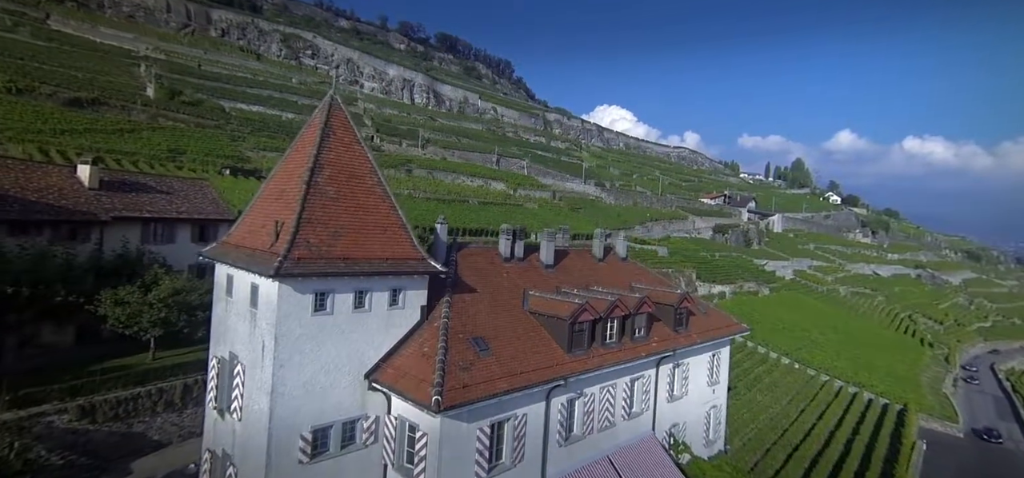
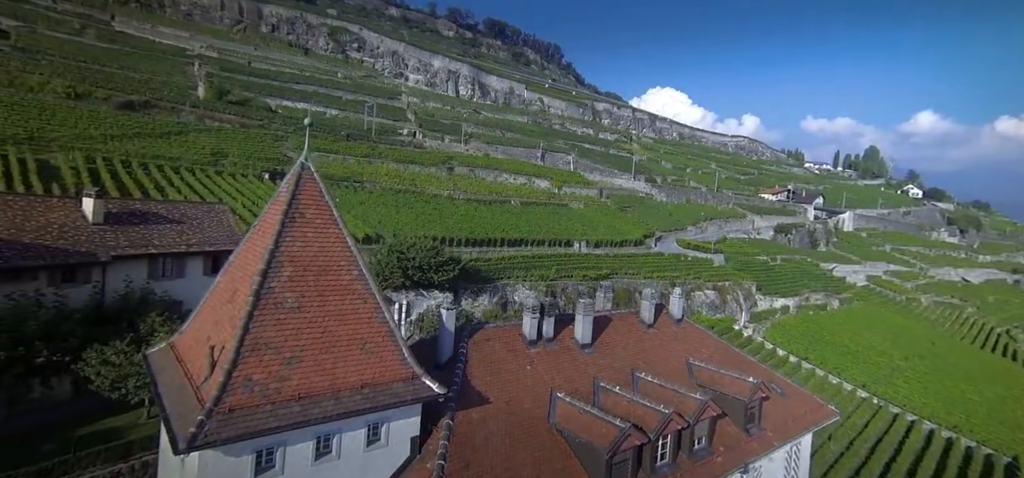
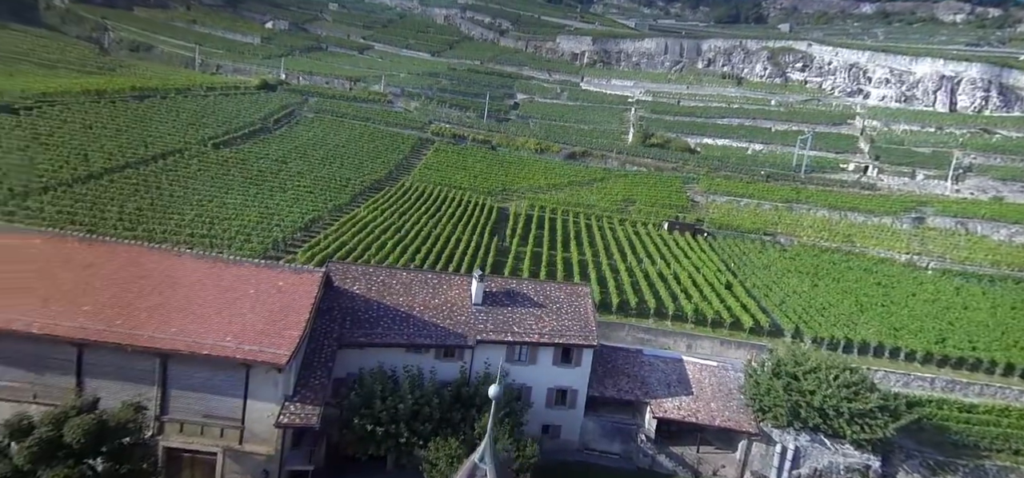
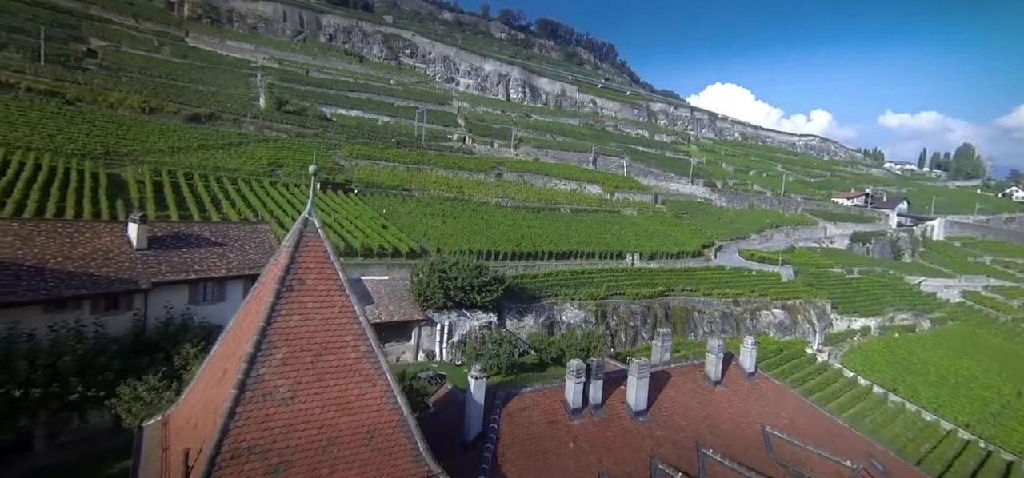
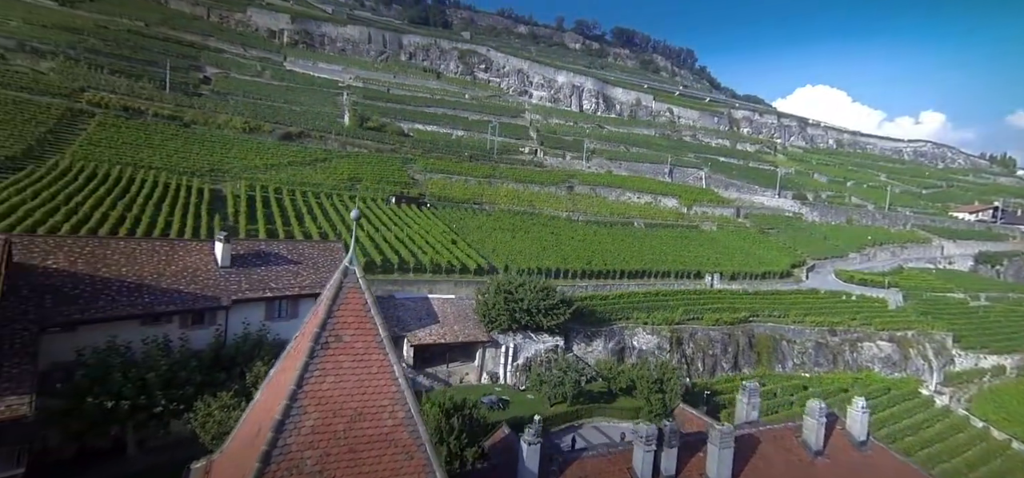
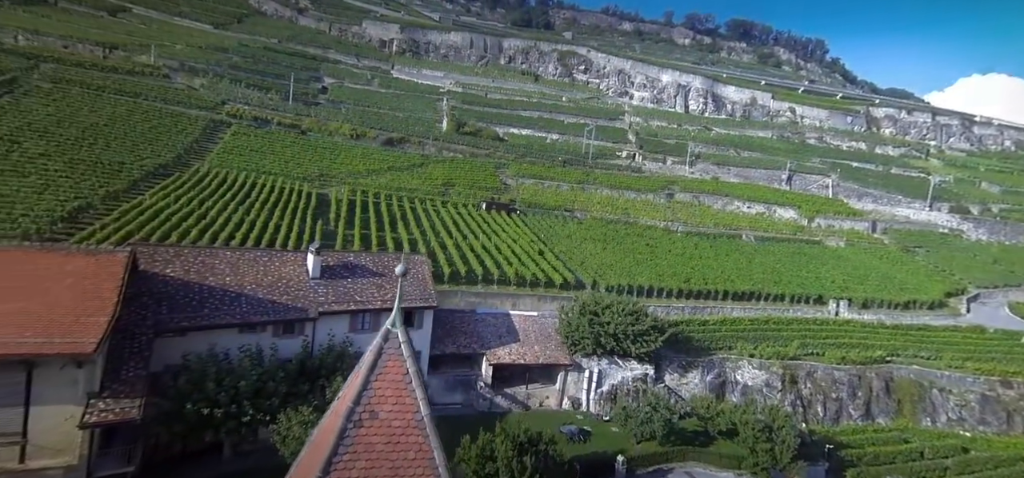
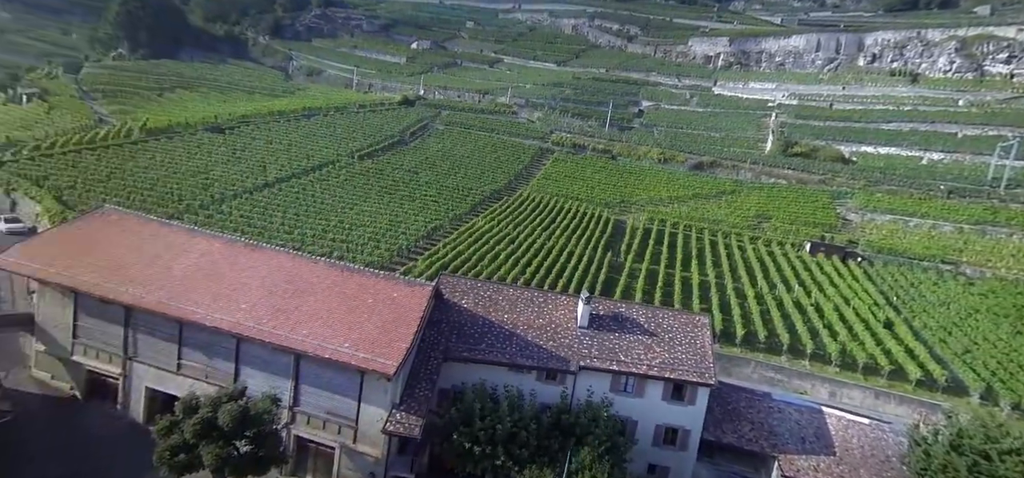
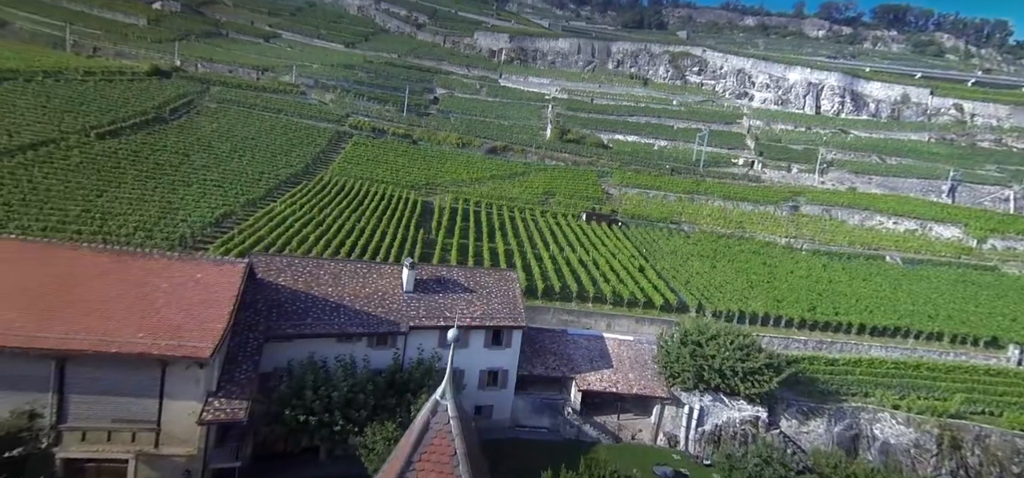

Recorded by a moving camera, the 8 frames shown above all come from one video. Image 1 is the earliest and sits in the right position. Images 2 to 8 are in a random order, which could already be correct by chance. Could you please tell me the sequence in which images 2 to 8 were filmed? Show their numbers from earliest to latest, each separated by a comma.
2, 4, 5, 6, 8, 3, 7
